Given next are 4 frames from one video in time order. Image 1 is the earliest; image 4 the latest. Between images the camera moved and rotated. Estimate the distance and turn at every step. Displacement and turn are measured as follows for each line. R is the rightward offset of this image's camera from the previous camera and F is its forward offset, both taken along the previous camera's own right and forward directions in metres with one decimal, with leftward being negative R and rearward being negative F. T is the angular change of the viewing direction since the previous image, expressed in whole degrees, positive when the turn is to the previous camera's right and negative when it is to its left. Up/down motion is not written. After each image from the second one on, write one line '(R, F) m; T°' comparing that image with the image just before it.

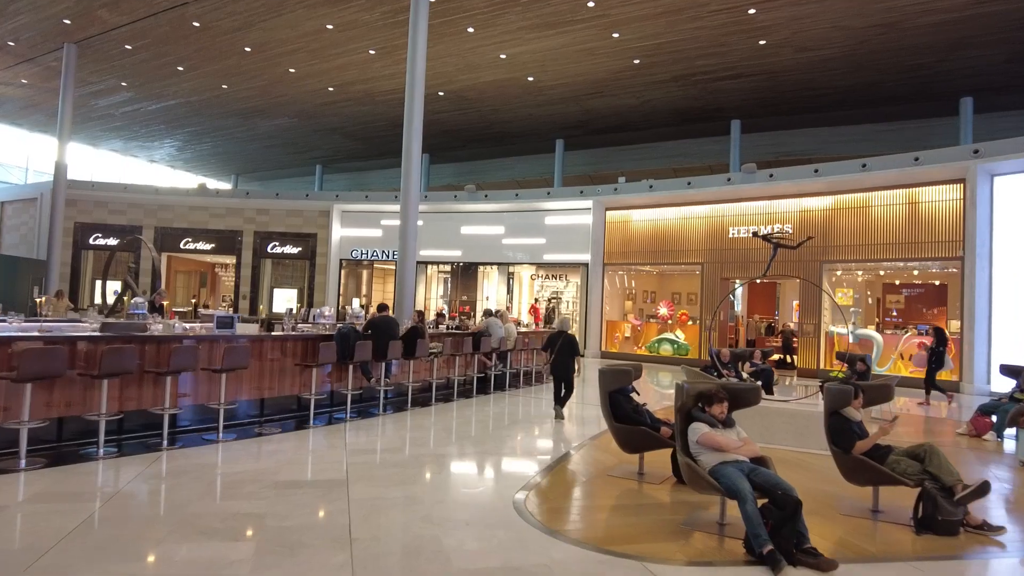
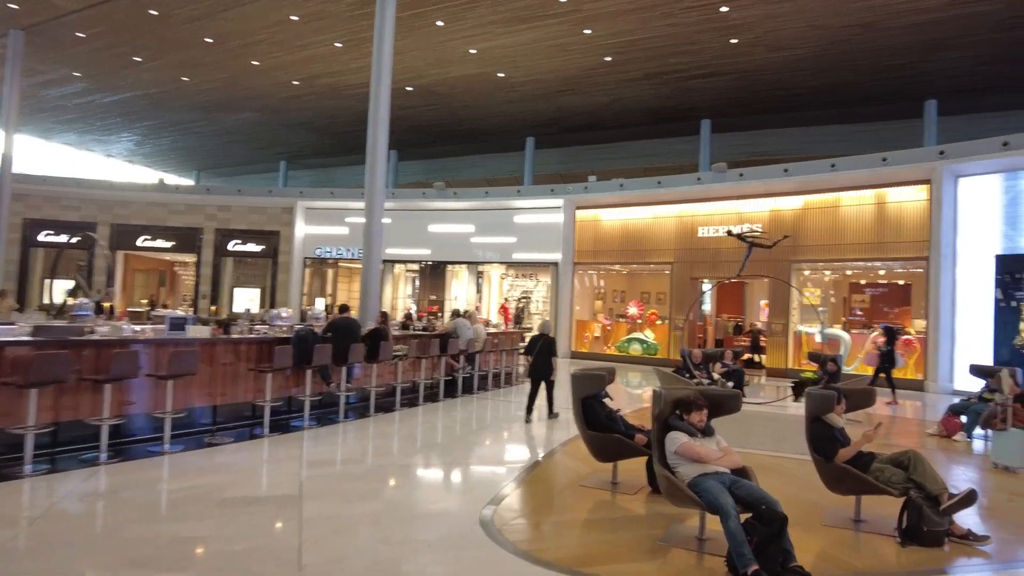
(0.0, +0.2) m; +3°
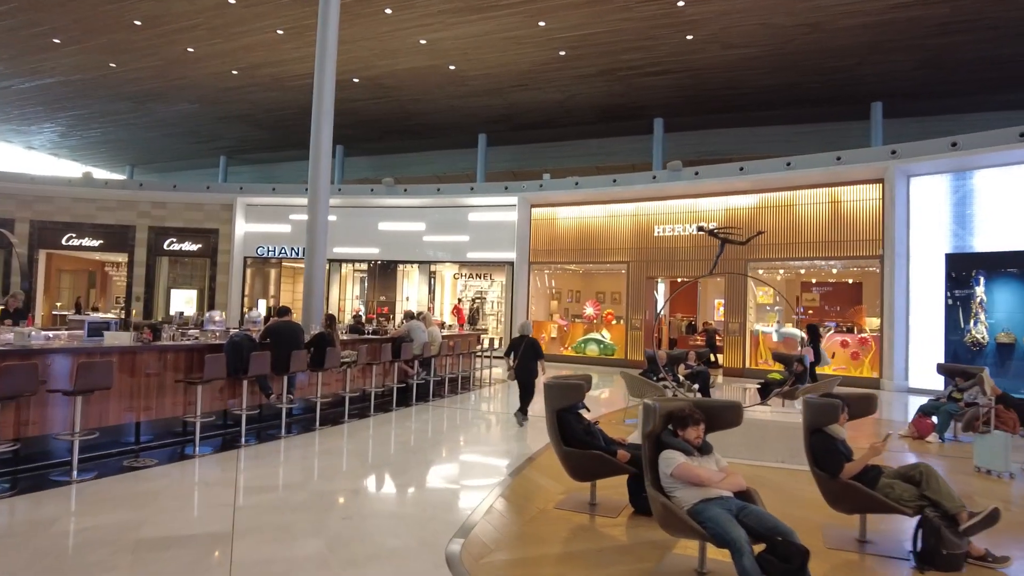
(-0.1, +0.4) m; +4°
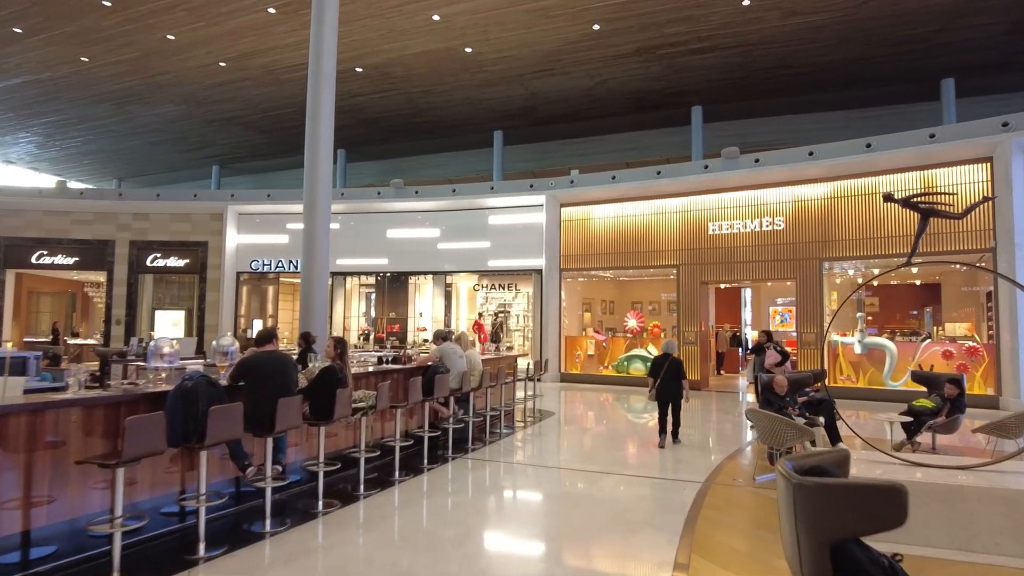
(-0.5, +1.7) m; 0°
